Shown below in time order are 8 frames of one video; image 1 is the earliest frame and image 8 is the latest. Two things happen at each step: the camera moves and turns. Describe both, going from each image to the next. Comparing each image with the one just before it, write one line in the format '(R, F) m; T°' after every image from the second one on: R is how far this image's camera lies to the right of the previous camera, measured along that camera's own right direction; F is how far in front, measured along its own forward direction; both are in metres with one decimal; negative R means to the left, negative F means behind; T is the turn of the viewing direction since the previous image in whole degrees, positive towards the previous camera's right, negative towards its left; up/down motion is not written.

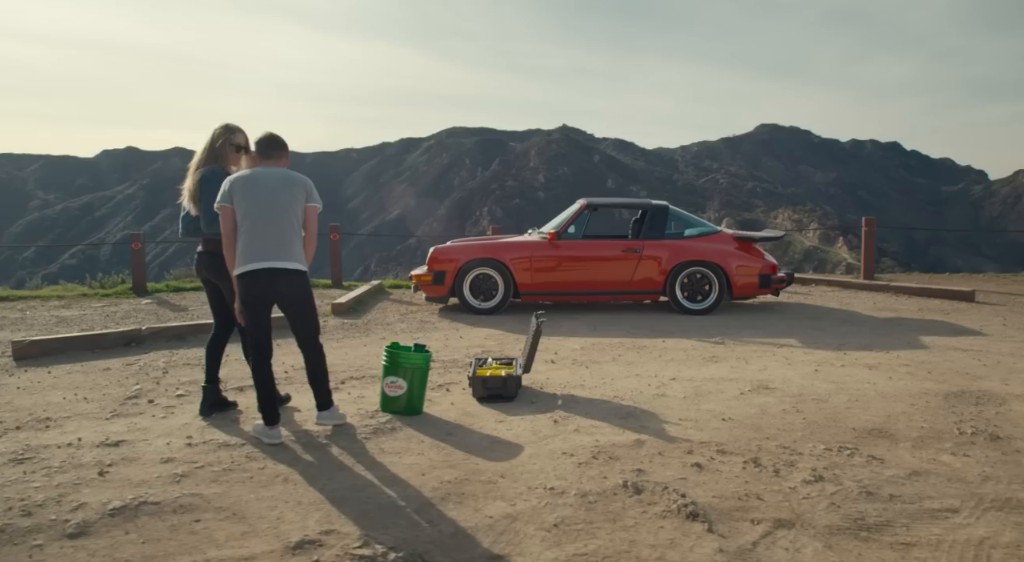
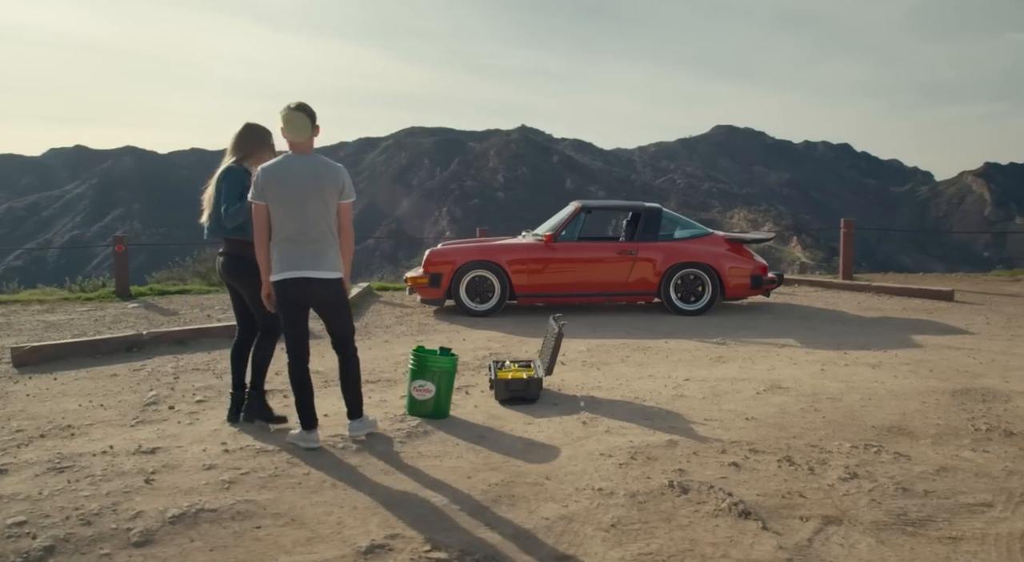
(-0.3, 0.0) m; +2°
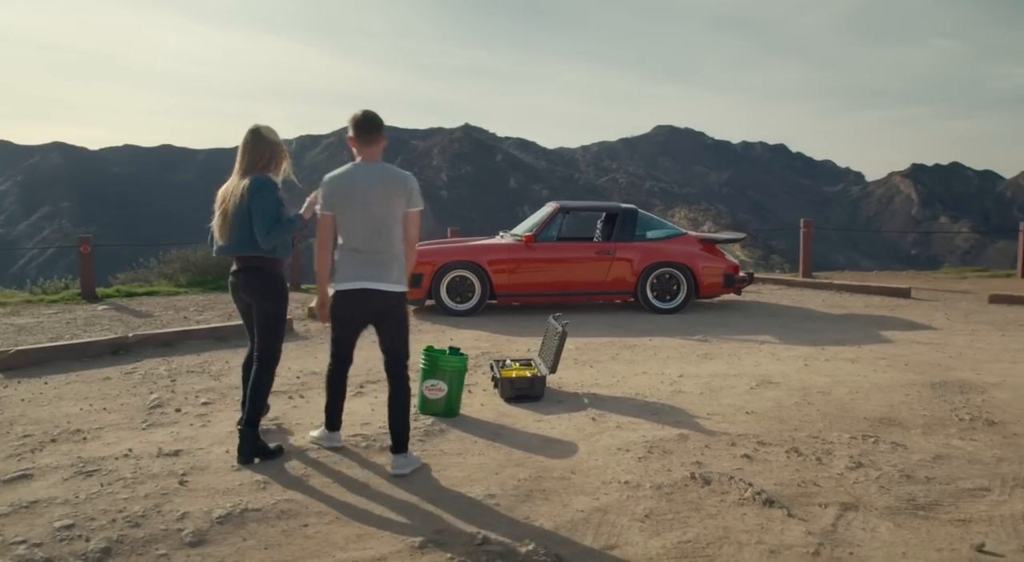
(-0.3, -0.1) m; +3°
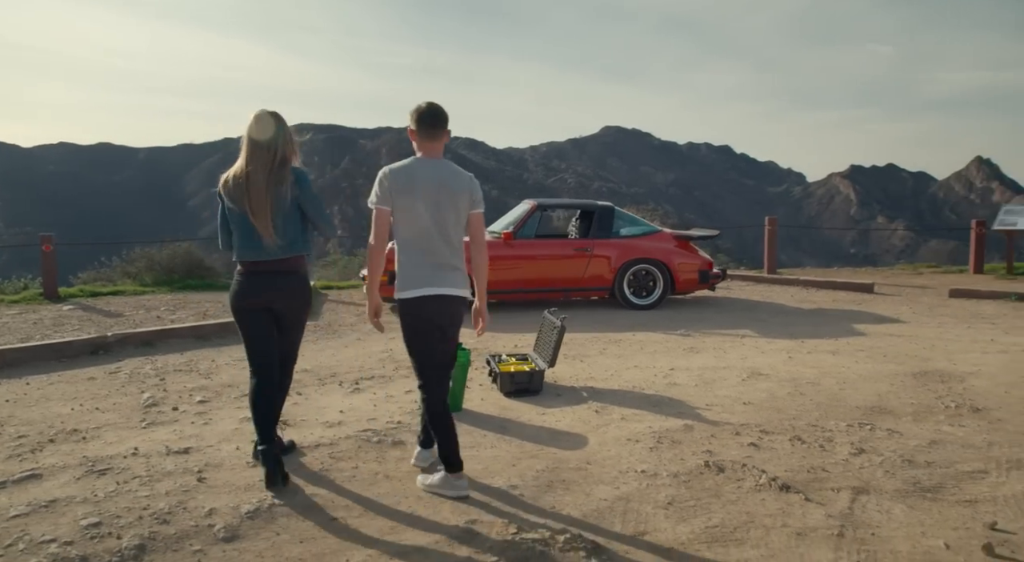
(-0.3, 0.0) m; +3°
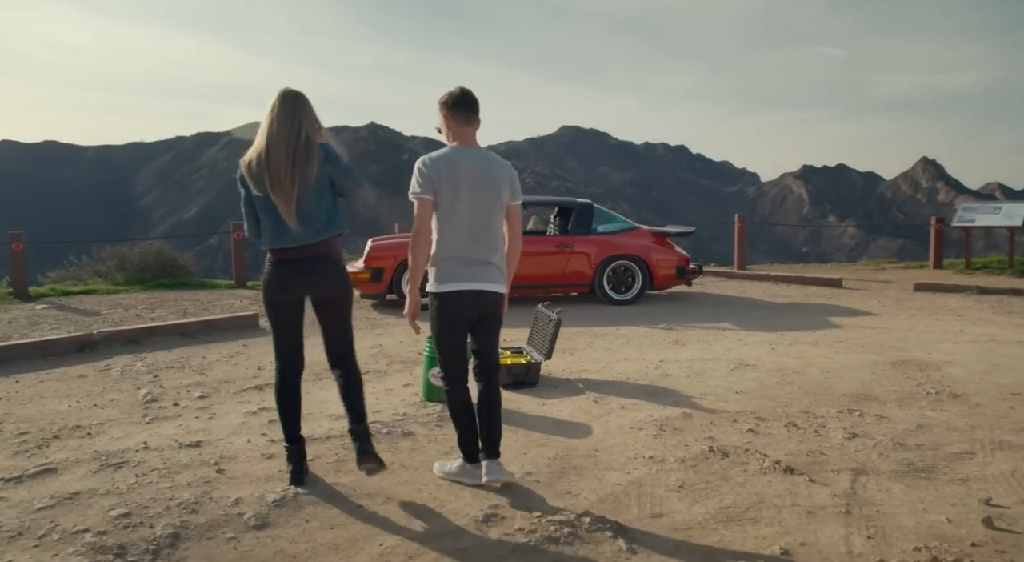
(-0.2, -0.1) m; +2°
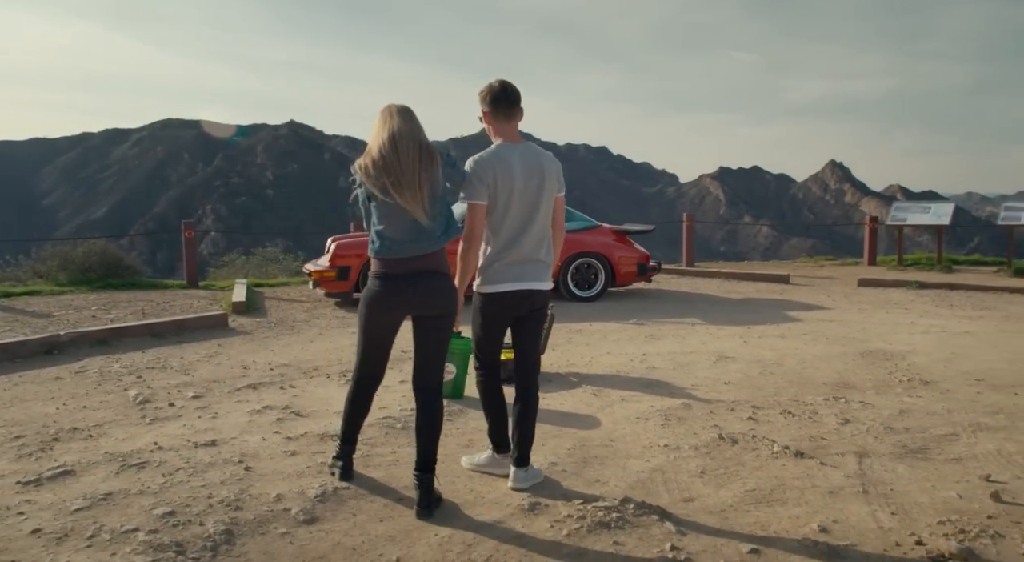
(-0.4, 0.0) m; +4°
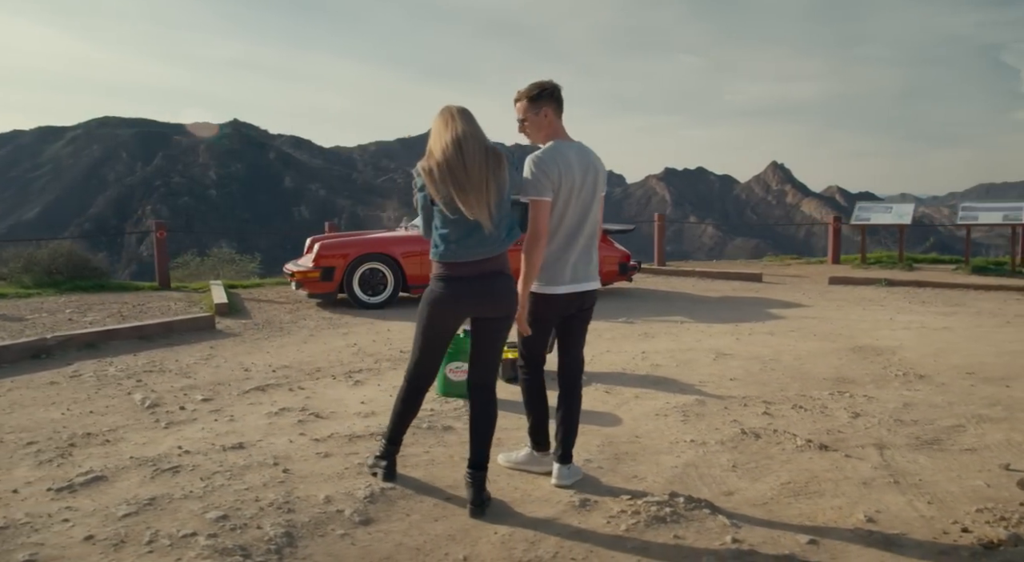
(-0.3, 0.0) m; +3°
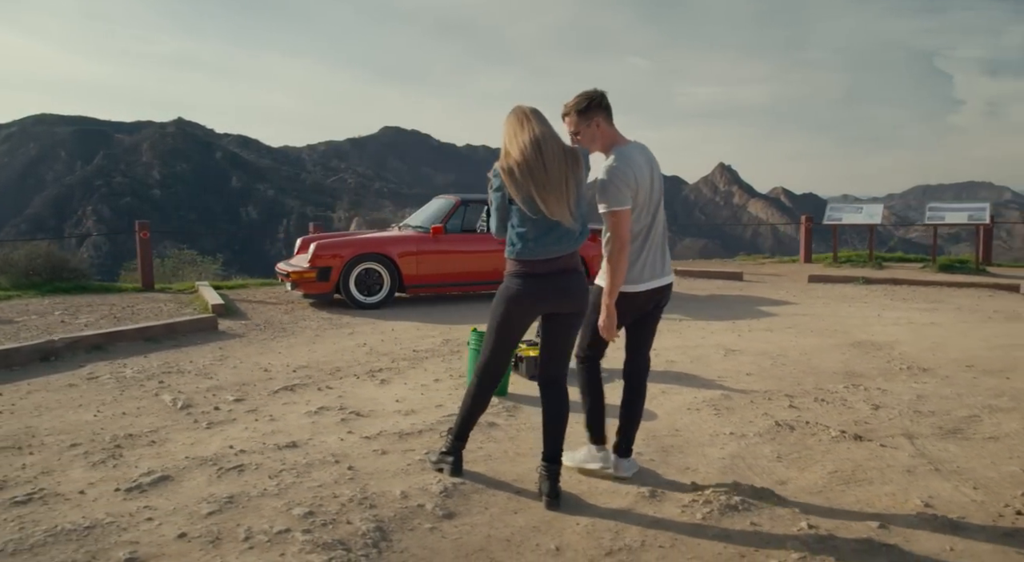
(-0.4, 0.0) m; +2°
